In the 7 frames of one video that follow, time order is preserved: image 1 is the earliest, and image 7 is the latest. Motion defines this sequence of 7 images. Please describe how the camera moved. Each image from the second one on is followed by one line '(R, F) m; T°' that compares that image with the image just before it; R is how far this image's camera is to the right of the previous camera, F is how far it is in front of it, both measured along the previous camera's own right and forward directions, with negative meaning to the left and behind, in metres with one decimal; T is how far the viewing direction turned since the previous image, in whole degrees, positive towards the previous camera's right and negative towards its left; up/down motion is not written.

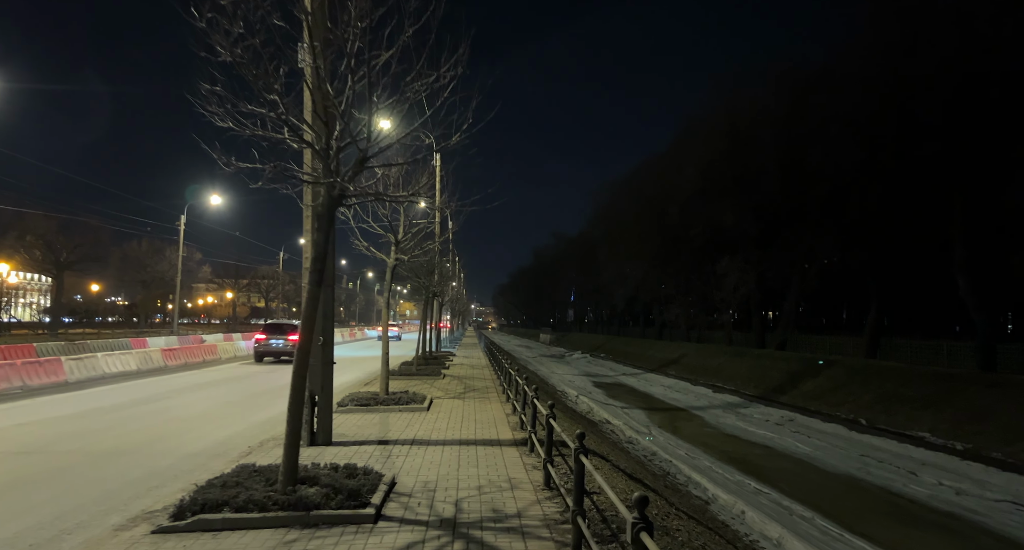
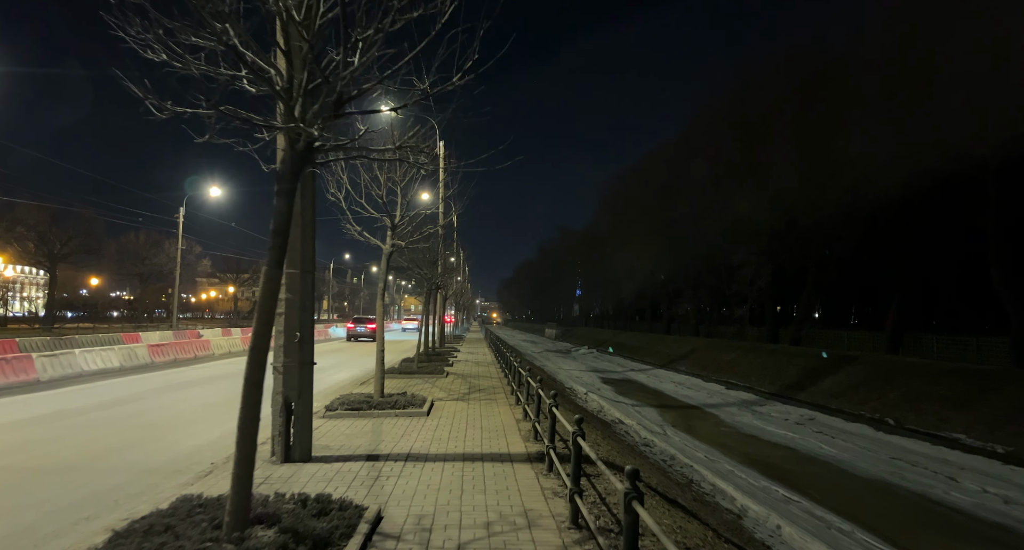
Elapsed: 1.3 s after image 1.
(-0.1, +0.9) m; 0°
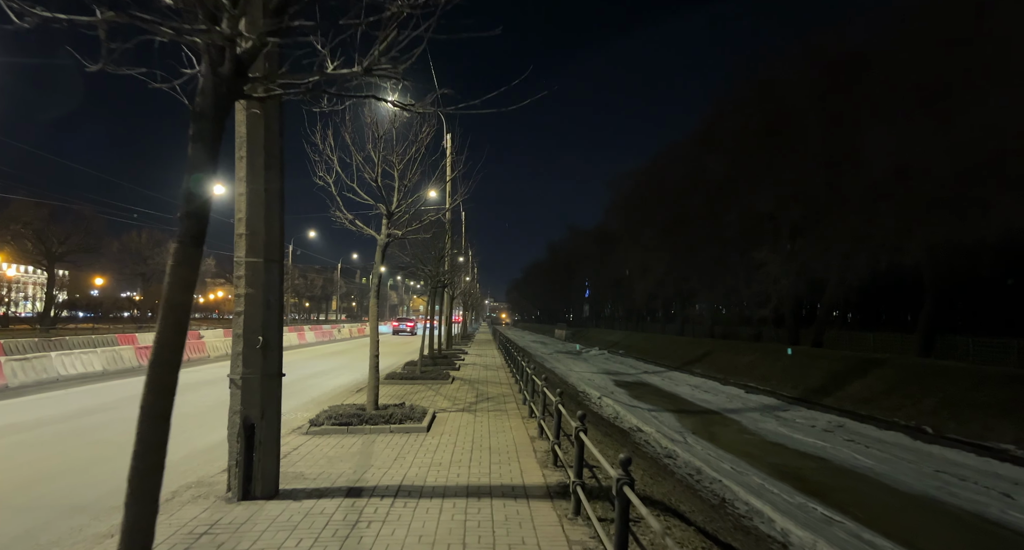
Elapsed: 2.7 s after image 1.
(-0.1, +0.9) m; -1°
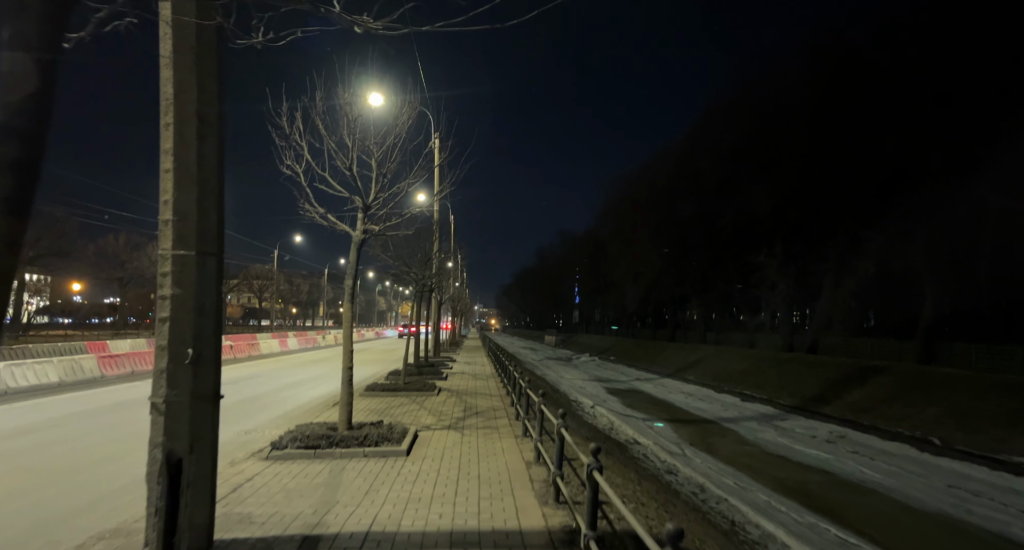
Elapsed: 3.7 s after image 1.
(0.0, +0.7) m; +1°
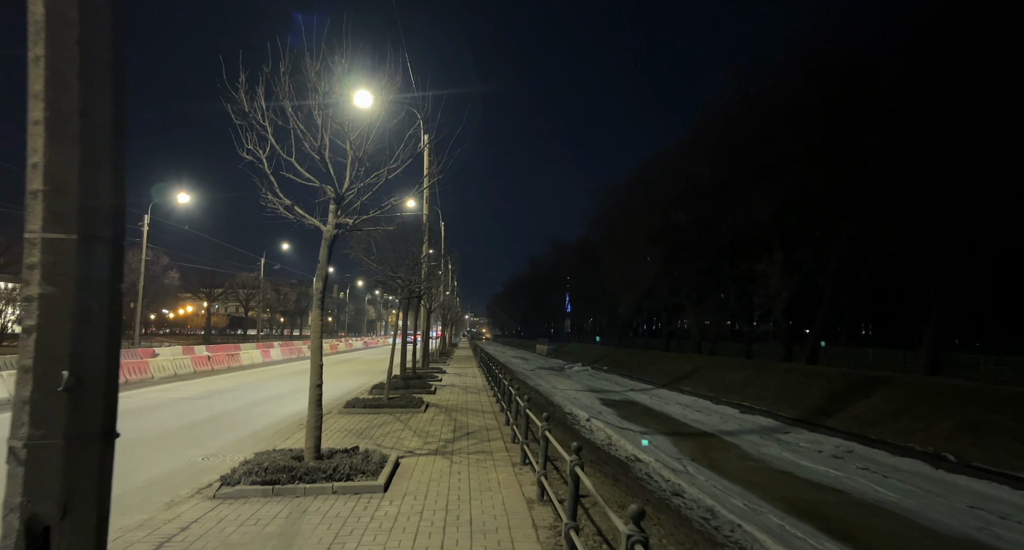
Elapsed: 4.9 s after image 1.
(-0.1, +0.8) m; +1°
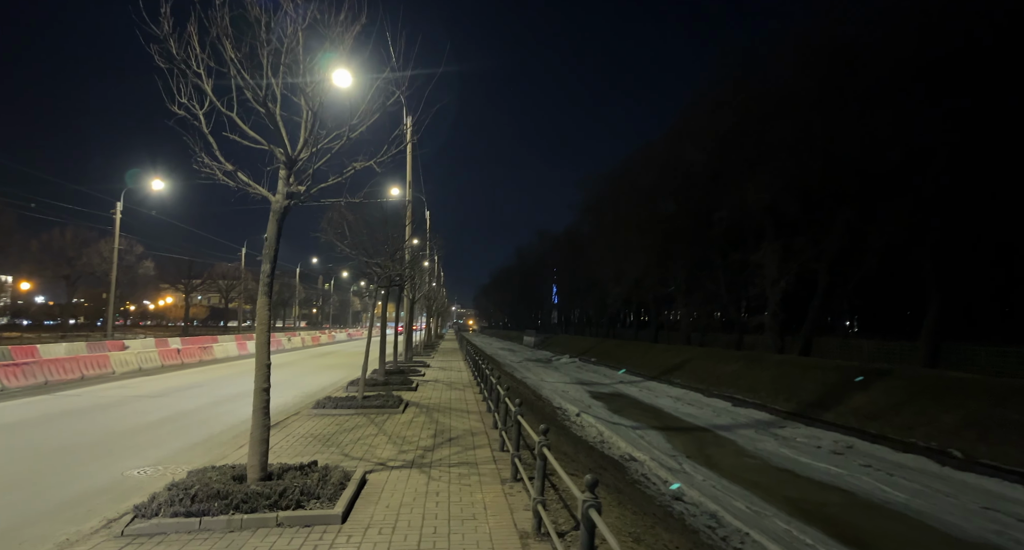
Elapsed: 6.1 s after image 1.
(0.0, +0.8) m; +1°
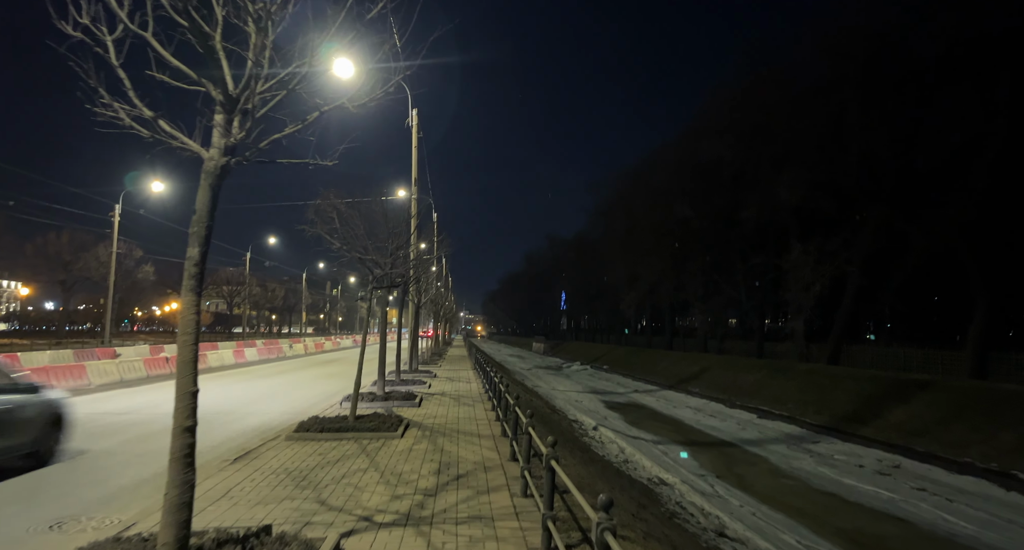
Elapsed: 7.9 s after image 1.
(-0.2, +1.2) m; -1°
